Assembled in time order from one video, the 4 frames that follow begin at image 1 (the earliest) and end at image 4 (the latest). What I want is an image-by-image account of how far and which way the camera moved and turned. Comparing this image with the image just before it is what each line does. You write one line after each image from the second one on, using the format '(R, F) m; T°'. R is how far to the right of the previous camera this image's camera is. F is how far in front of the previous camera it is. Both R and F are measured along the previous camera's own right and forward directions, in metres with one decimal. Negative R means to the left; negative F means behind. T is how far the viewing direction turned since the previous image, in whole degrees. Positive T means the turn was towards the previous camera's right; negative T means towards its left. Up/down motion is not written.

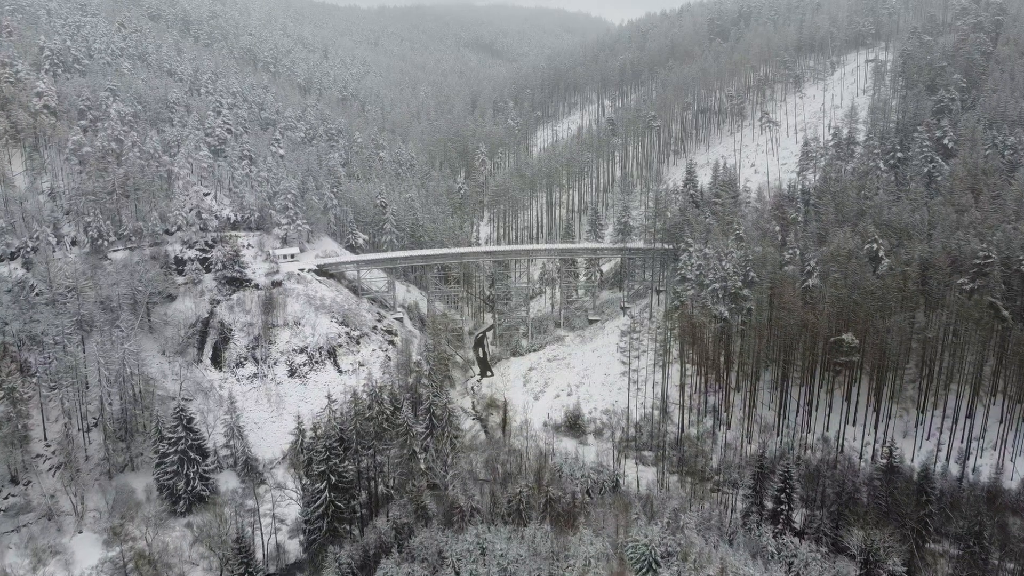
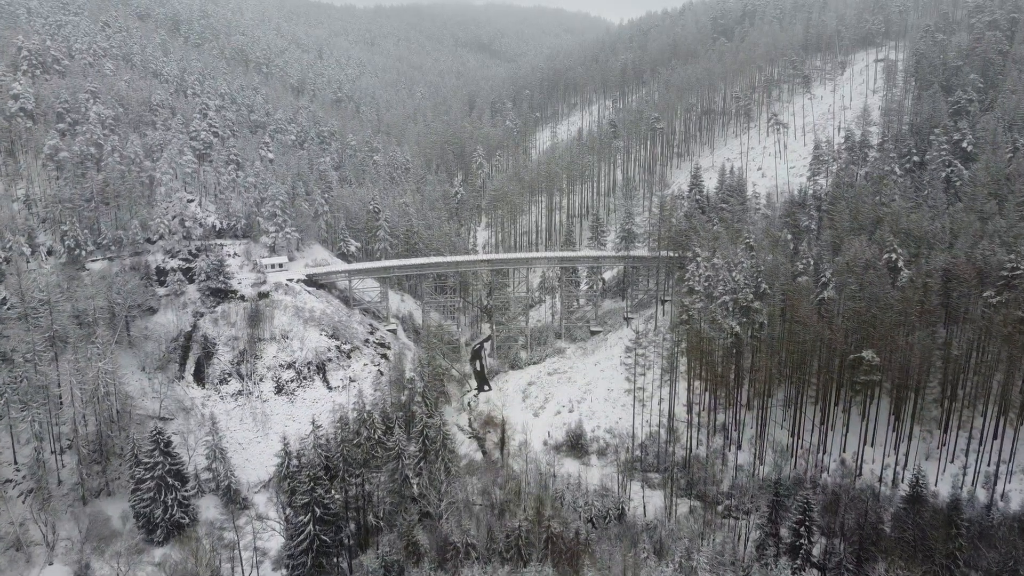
(+0.1, +2.6) m; 0°
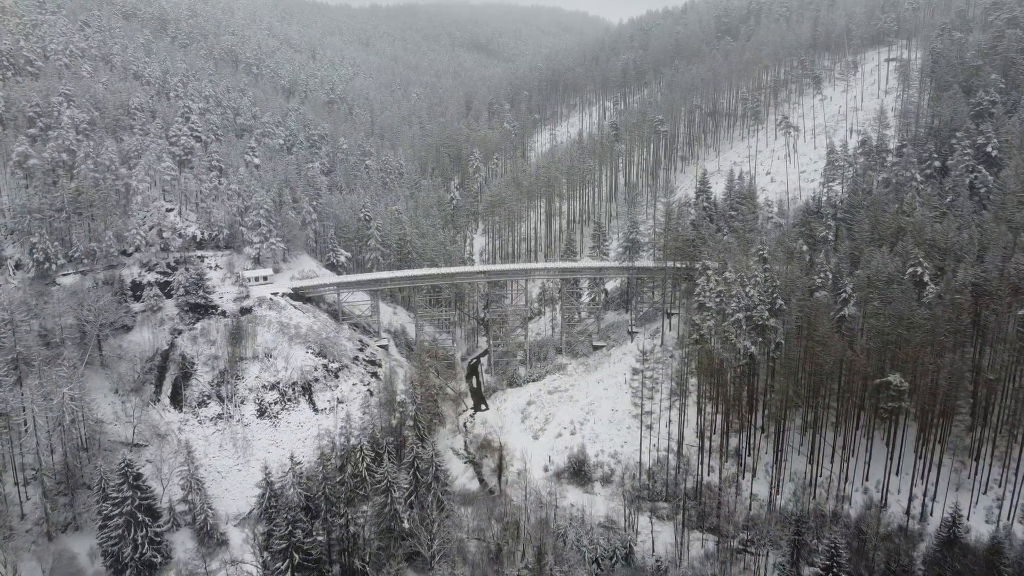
(+0.1, +3.1) m; 0°
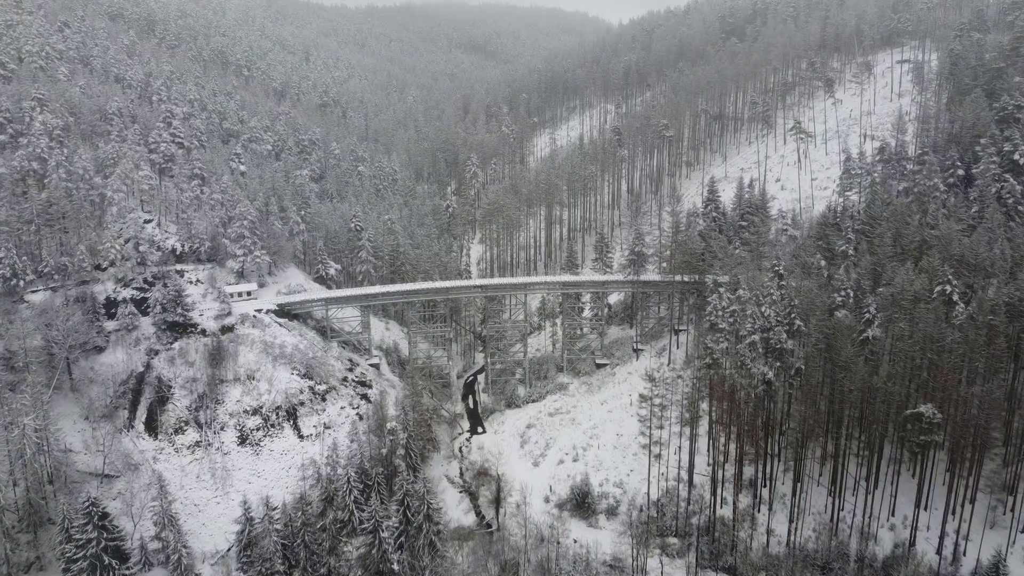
(0.0, +3.0) m; 0°
